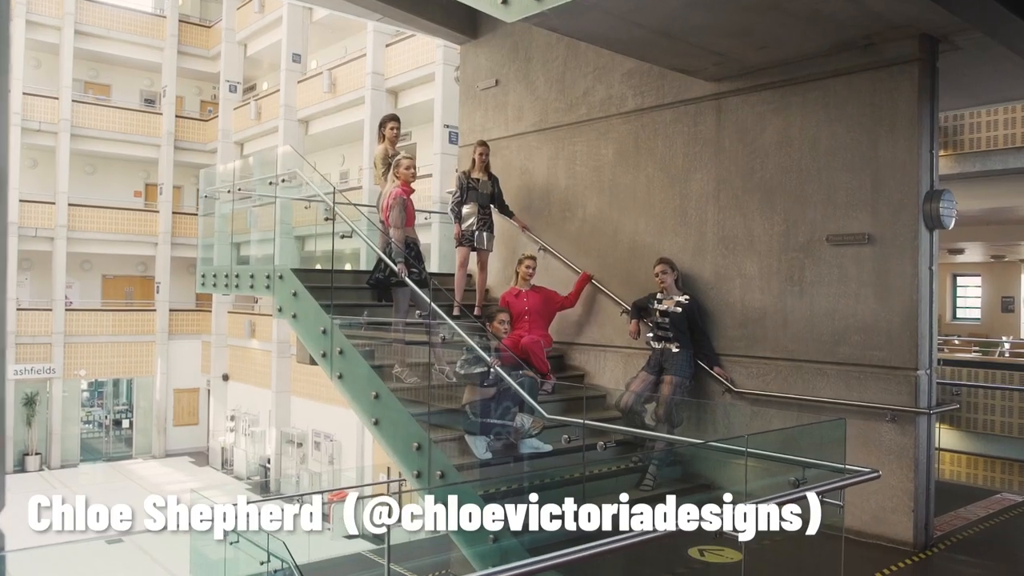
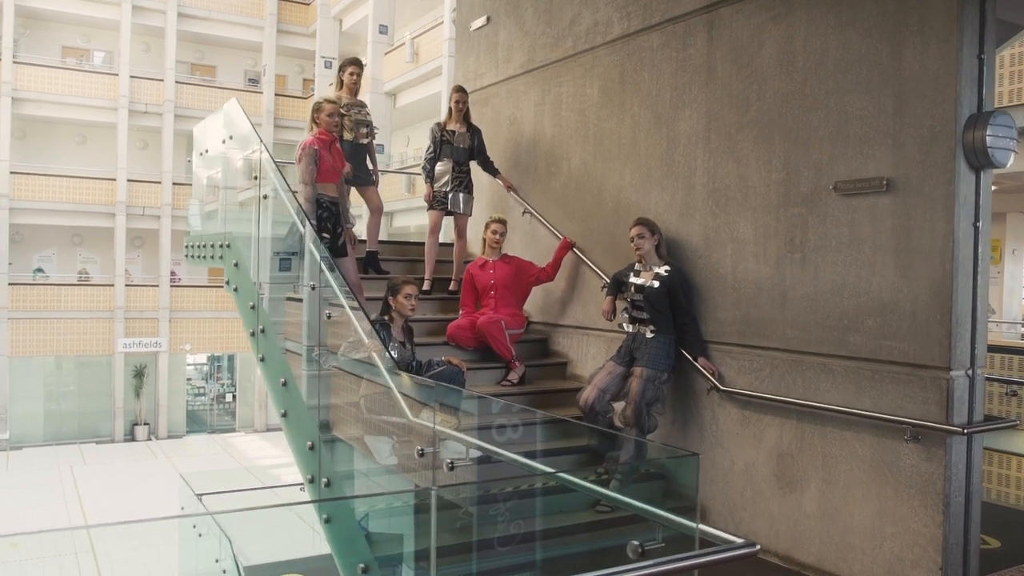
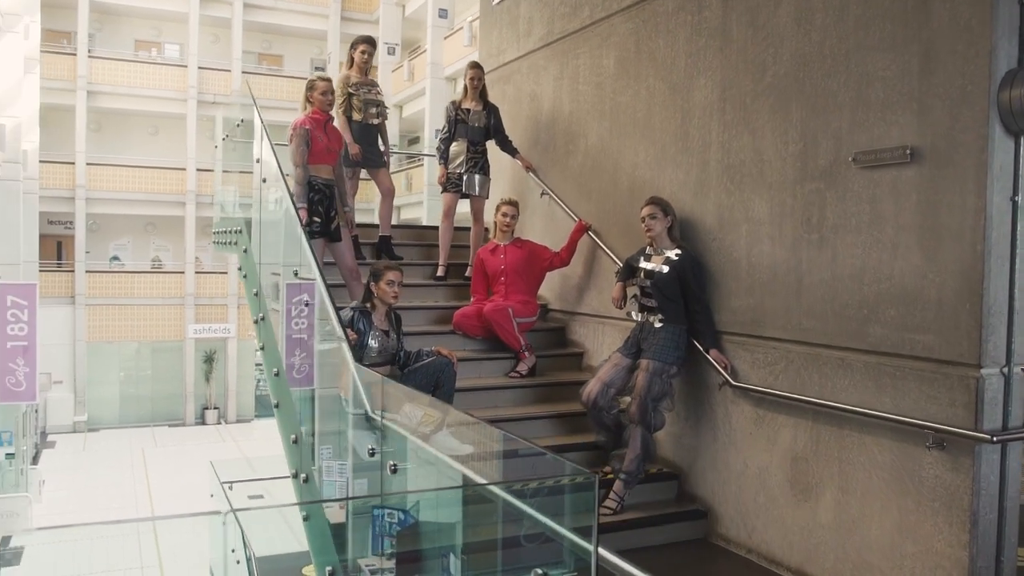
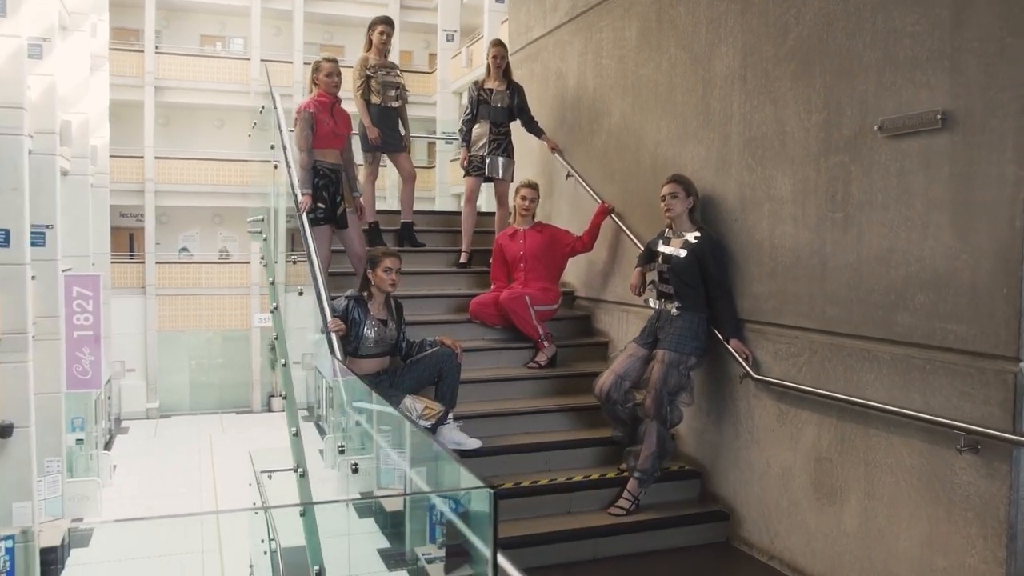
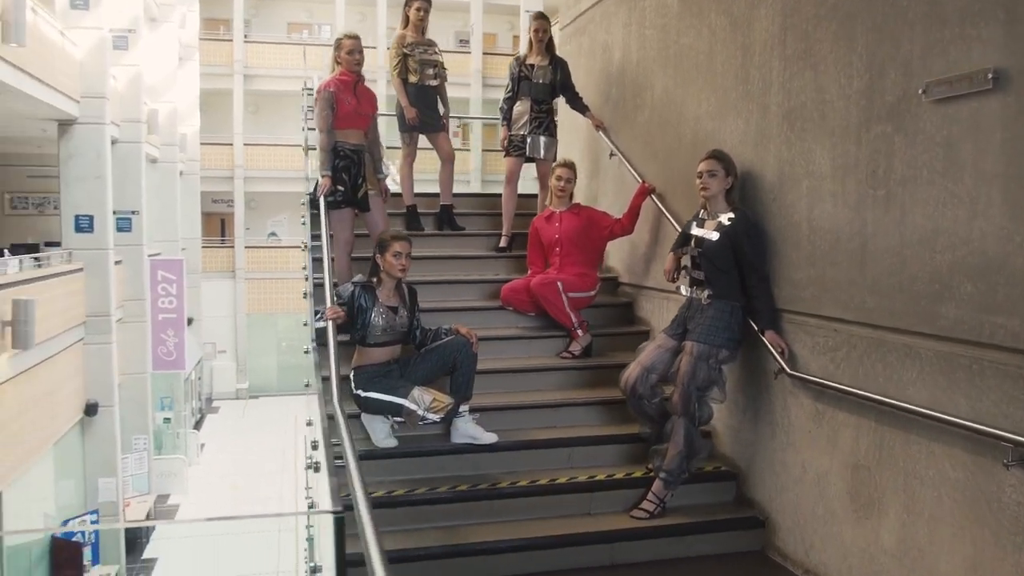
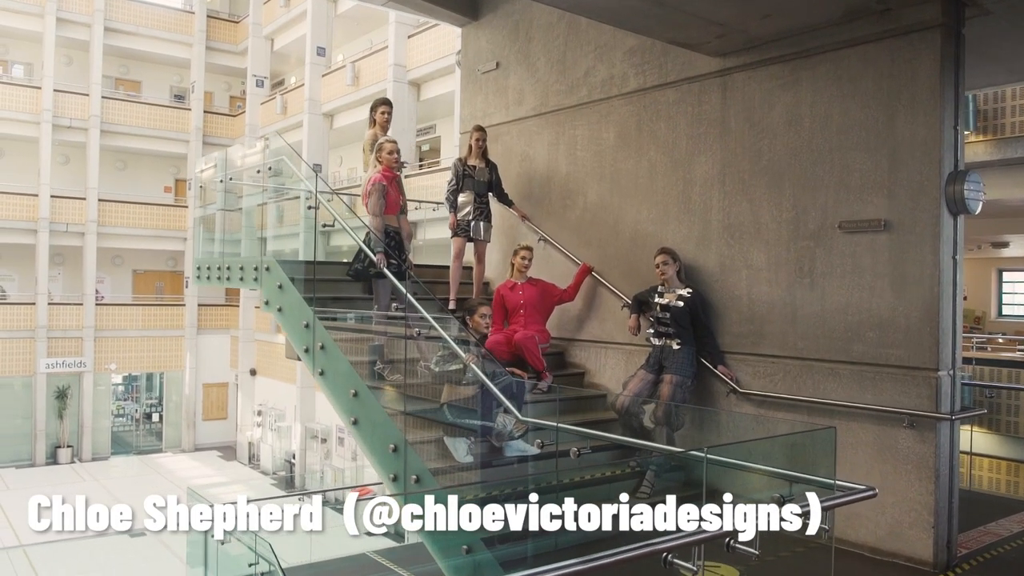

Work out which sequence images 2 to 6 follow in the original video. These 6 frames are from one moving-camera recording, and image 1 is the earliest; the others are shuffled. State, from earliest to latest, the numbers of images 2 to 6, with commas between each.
6, 2, 3, 4, 5
